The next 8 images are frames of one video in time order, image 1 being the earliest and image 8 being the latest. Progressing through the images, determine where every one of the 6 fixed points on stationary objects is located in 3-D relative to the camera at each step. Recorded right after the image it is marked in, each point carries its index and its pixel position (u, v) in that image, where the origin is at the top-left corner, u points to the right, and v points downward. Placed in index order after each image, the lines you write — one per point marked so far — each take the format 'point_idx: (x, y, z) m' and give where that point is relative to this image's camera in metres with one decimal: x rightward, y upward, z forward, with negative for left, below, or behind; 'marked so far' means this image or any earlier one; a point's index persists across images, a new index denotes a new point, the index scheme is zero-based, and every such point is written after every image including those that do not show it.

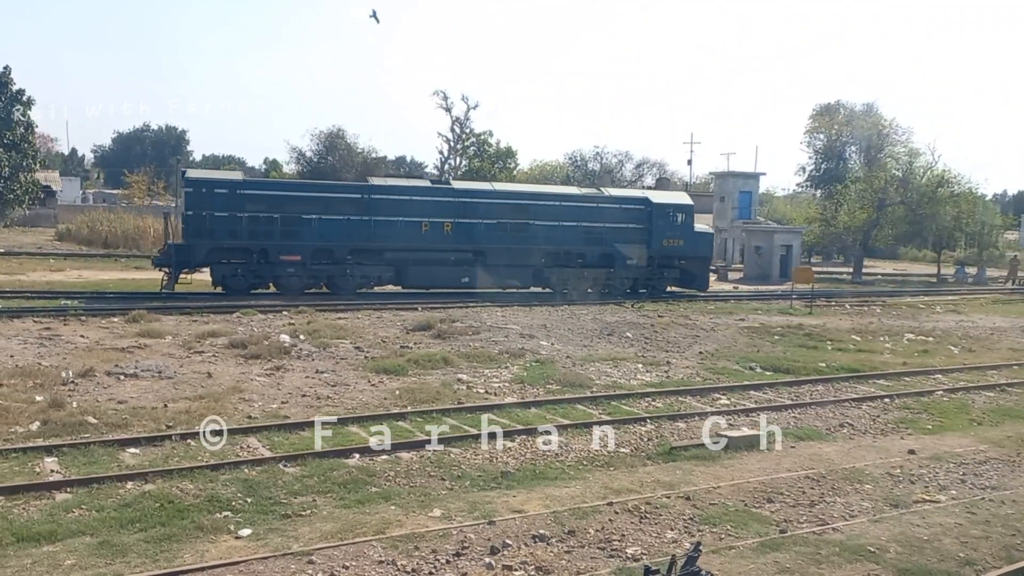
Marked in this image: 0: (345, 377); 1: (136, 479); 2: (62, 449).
0: (-2.5, -1.3, +13.6) m
1: (-3.4, -1.8, +8.5) m
2: (-4.5, -1.6, +9.3) m
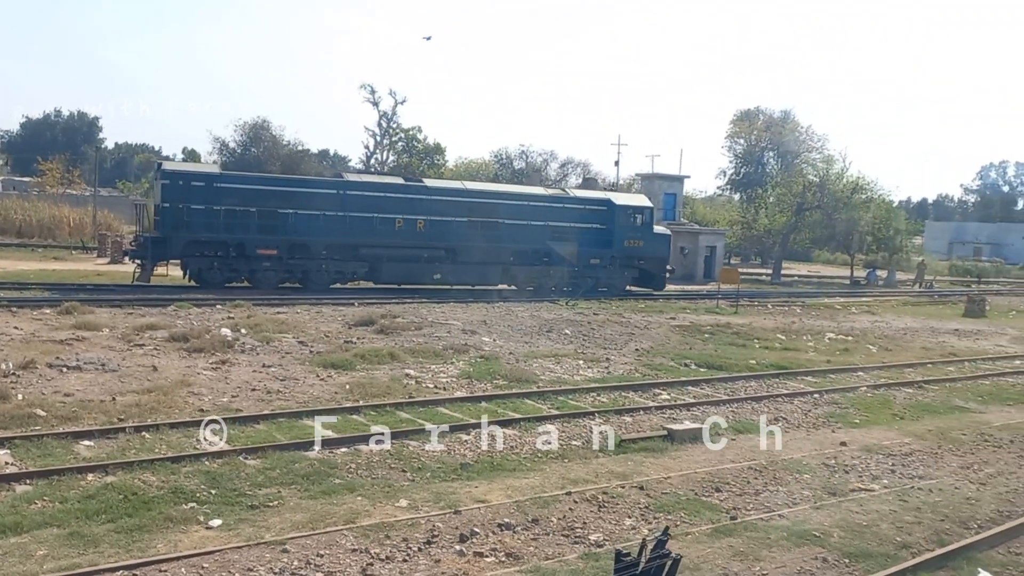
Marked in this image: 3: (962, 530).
0: (-3.2, -1.2, +13.6) m
1: (-3.8, -1.7, +8.4) m
2: (-4.9, -1.5, +9.1) m
3: (+4.3, -2.3, +8.7) m
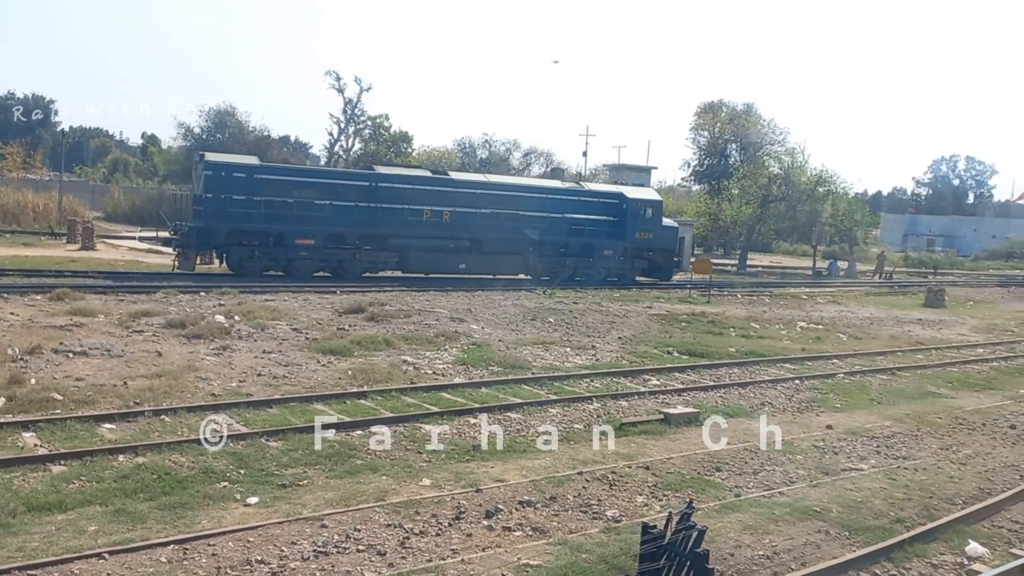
0: (-3.3, -1.0, +13.9) m
1: (-3.6, -1.5, +8.6) m
2: (-4.8, -1.4, +9.3) m
3: (+4.4, -2.2, +9.3) m
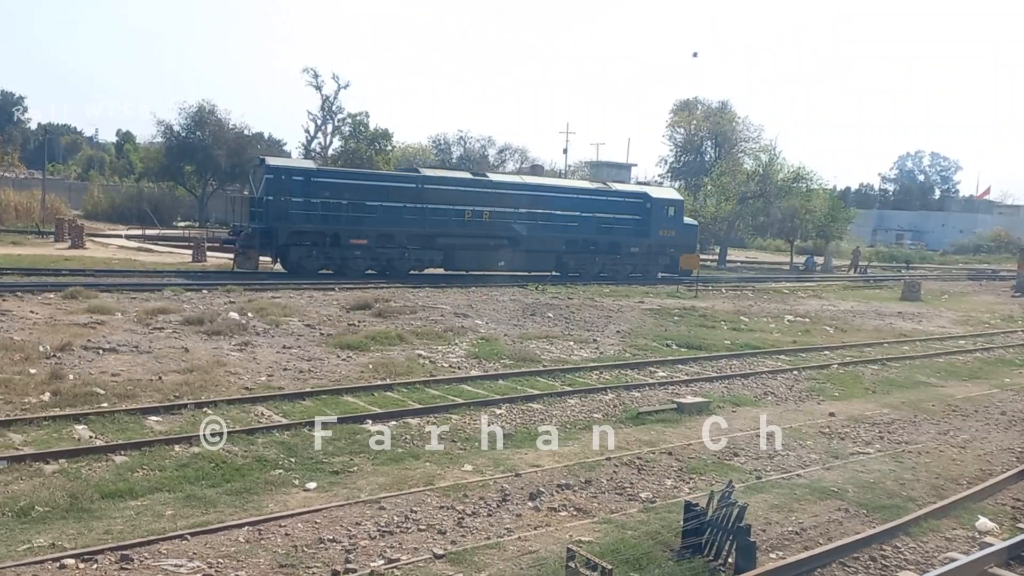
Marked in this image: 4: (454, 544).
0: (-3.1, -1.0, +14.2) m
1: (-3.2, -1.5, +9.0) m
2: (-4.4, -1.4, +9.6) m
3: (+4.8, -2.1, +9.9) m
4: (-0.4, -2.0, +7.1) m
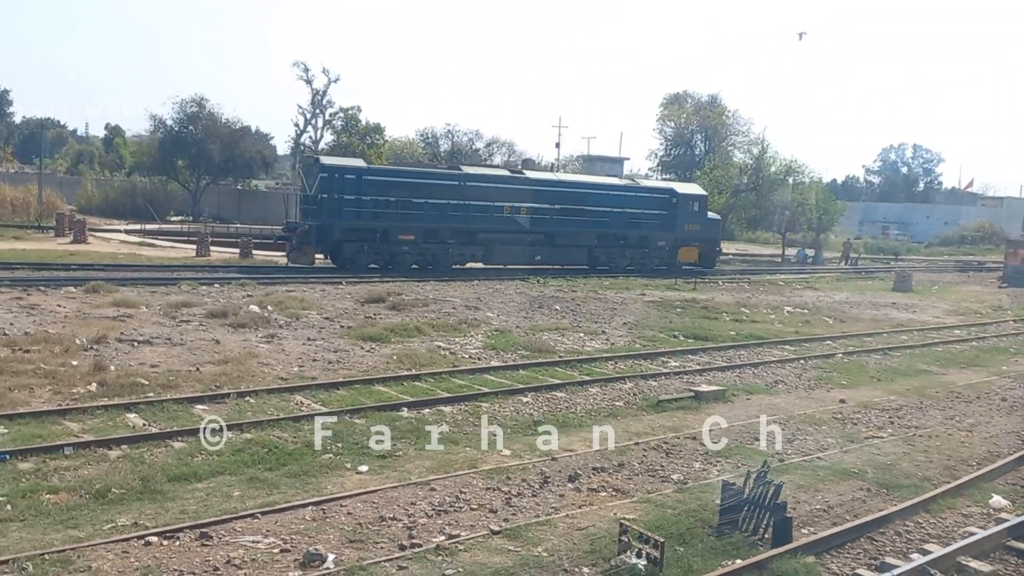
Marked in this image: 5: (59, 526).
0: (-2.8, -0.9, +14.6) m
1: (-2.9, -1.5, +9.4) m
2: (-4.1, -1.3, +10.0) m
3: (+5.1, -2.0, +10.4) m
4: (0.0, -1.9, +7.5) m
5: (-3.3, -1.7, +6.7) m
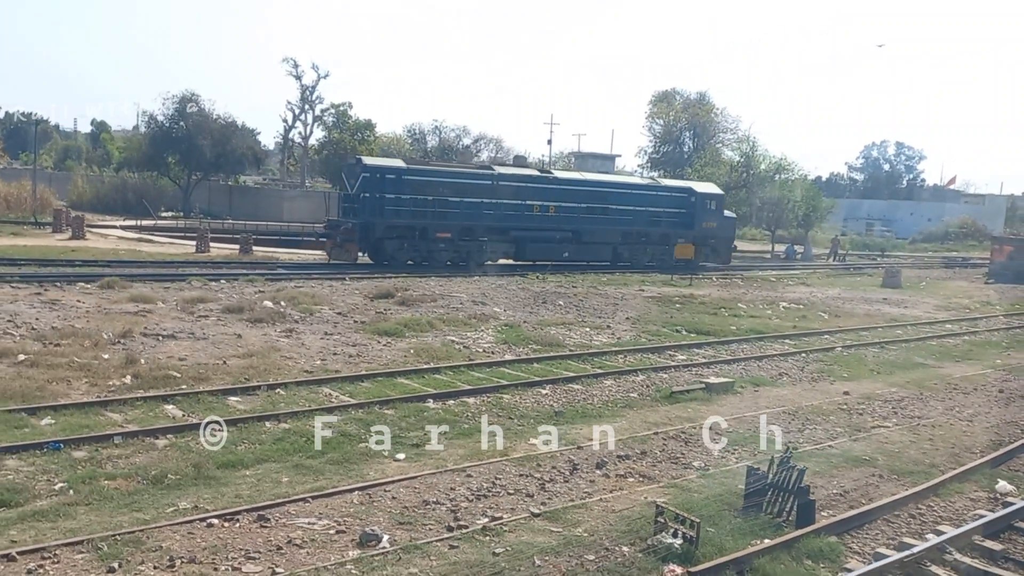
0: (-2.6, -0.8, +14.9) m
1: (-2.6, -1.4, +9.7) m
2: (-3.8, -1.2, +10.3) m
3: (+5.4, -2.0, +10.9) m
4: (+0.3, -1.9, +7.9) m
5: (-3.0, -1.7, +7.0) m
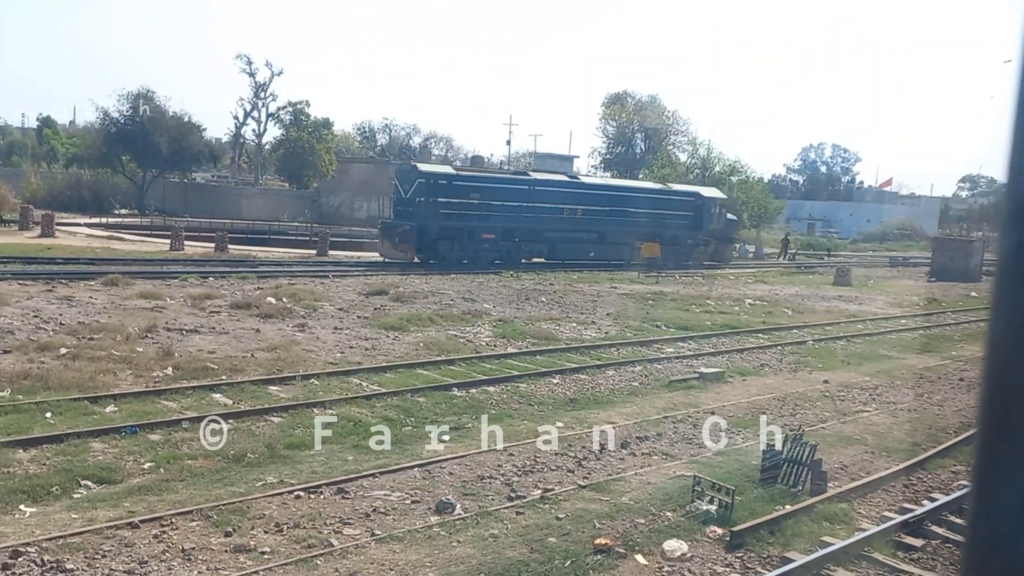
0: (-2.5, -0.8, +15.6) m
1: (-2.2, -1.3, +10.4) m
2: (-3.5, -1.2, +10.9) m
3: (+5.7, -1.9, +12.0) m
4: (+0.7, -1.8, +8.8) m
5: (-2.5, -1.6, +7.7) m
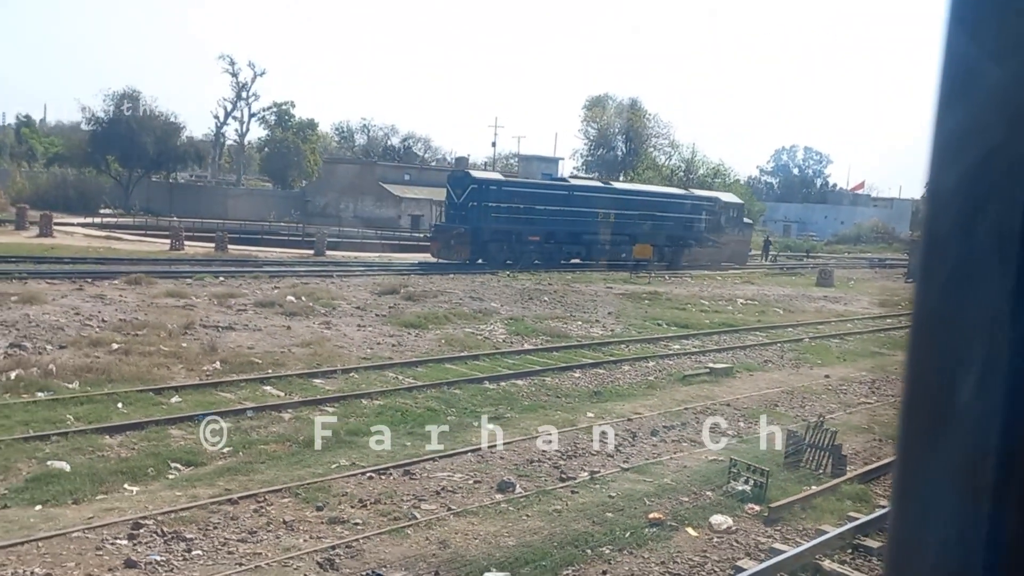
0: (-2.2, -0.7, +16.3) m
1: (-1.8, -1.3, +11.0) m
2: (-3.1, -1.2, +11.5) m
3: (+6.1, -1.9, +12.8) m
4: (+1.2, -1.8, +9.5) m
5: (-2.0, -1.6, +8.3) m
